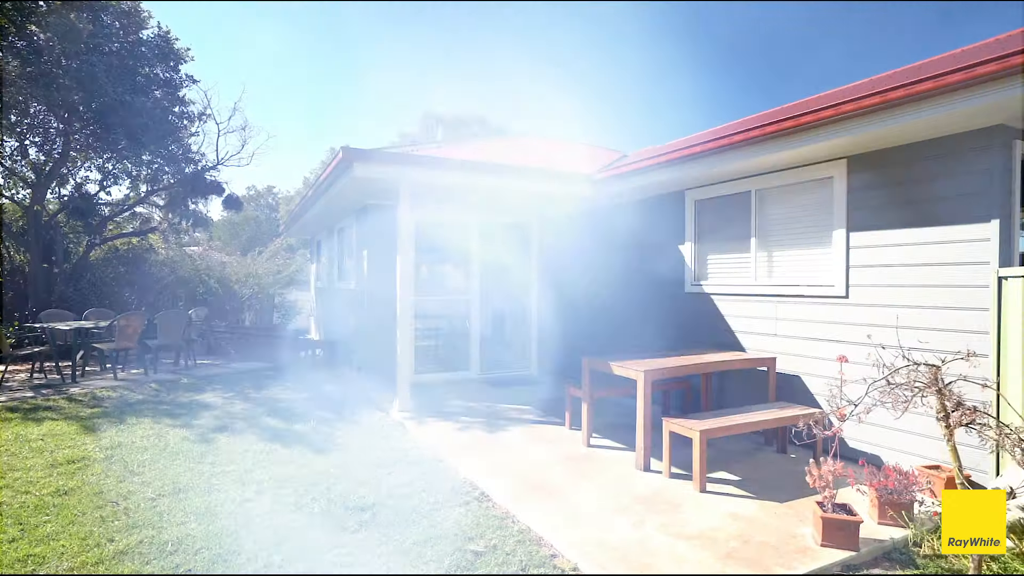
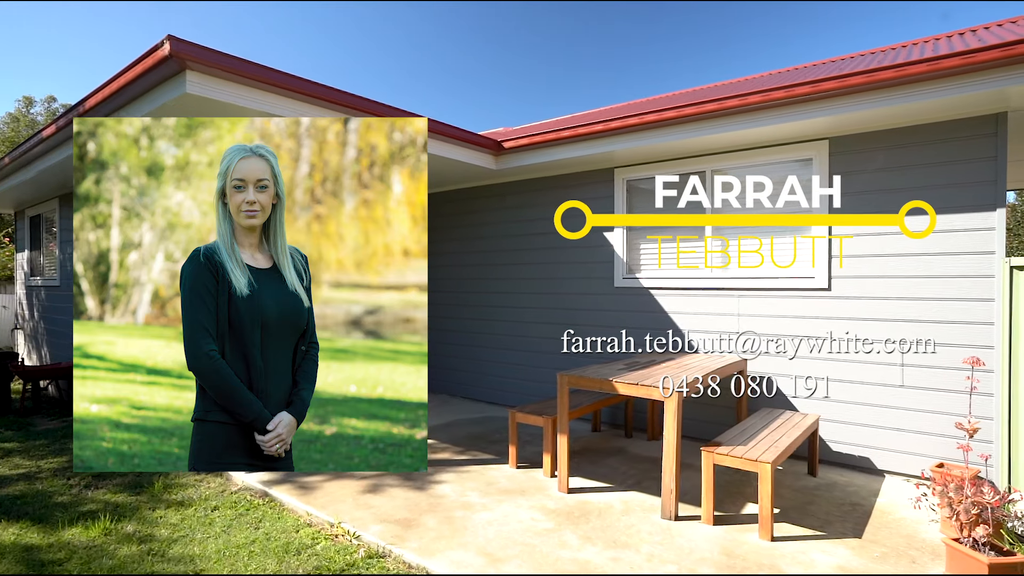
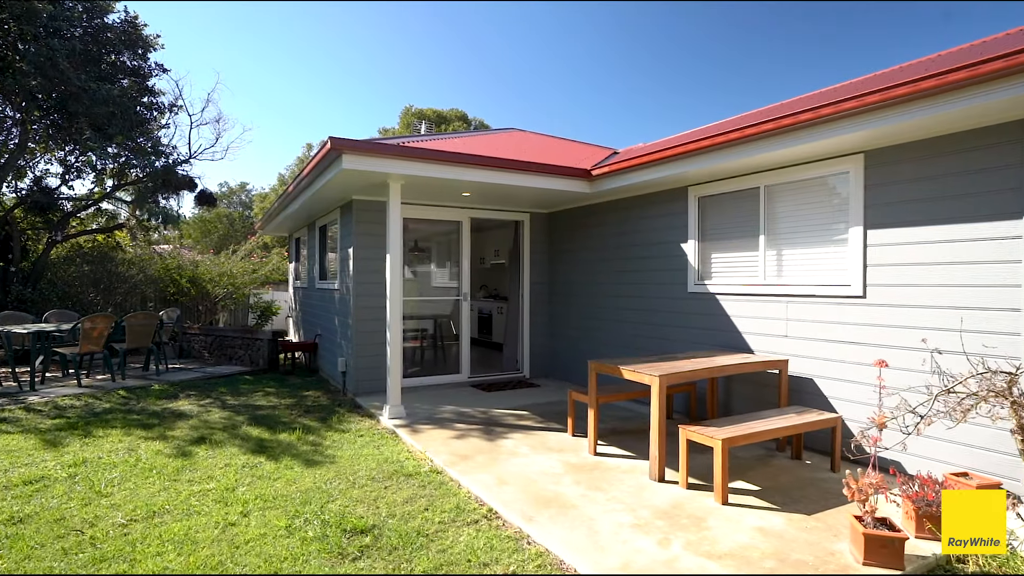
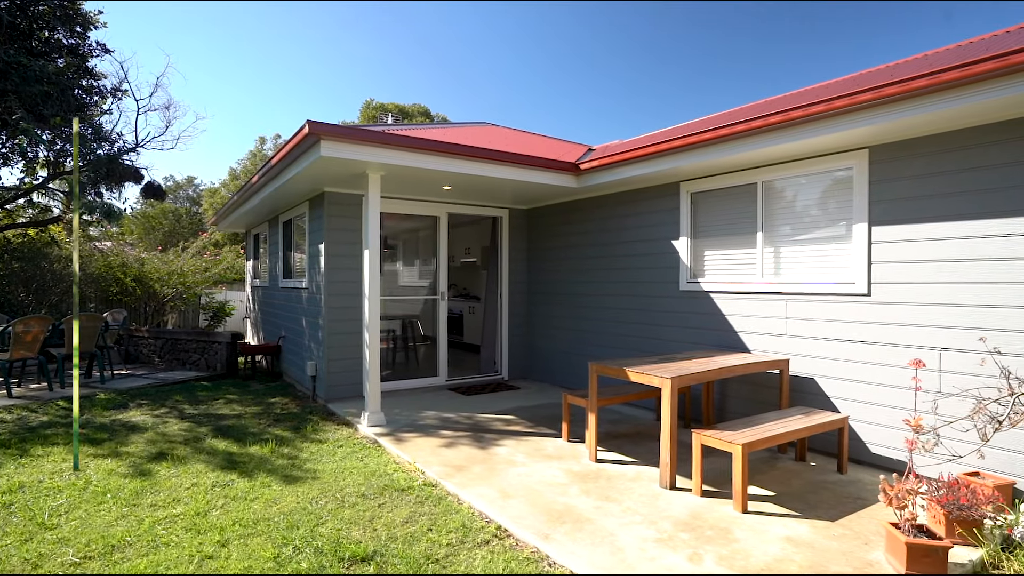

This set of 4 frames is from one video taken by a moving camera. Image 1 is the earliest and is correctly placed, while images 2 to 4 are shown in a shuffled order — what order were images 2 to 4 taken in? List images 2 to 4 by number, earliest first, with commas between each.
3, 4, 2
